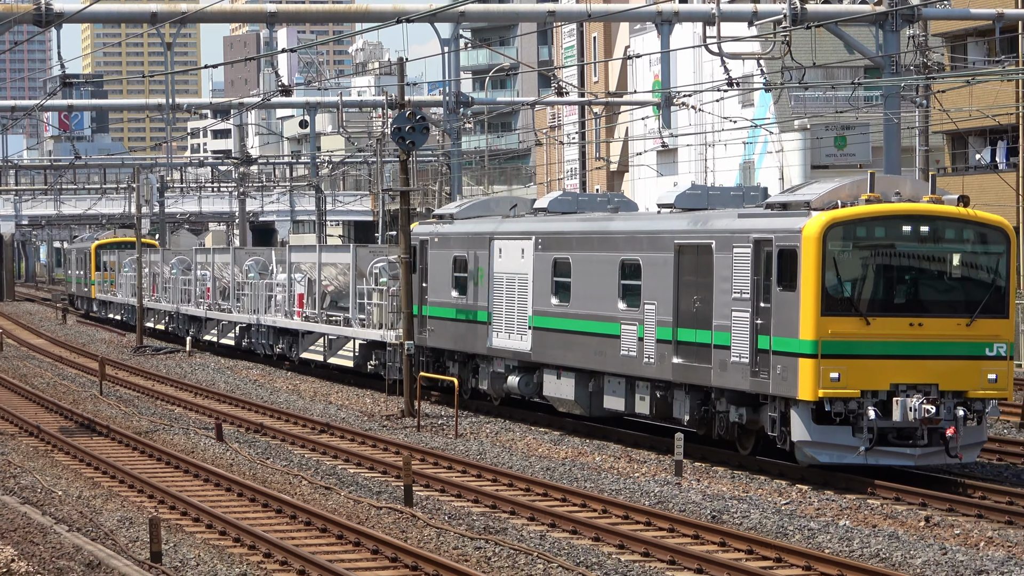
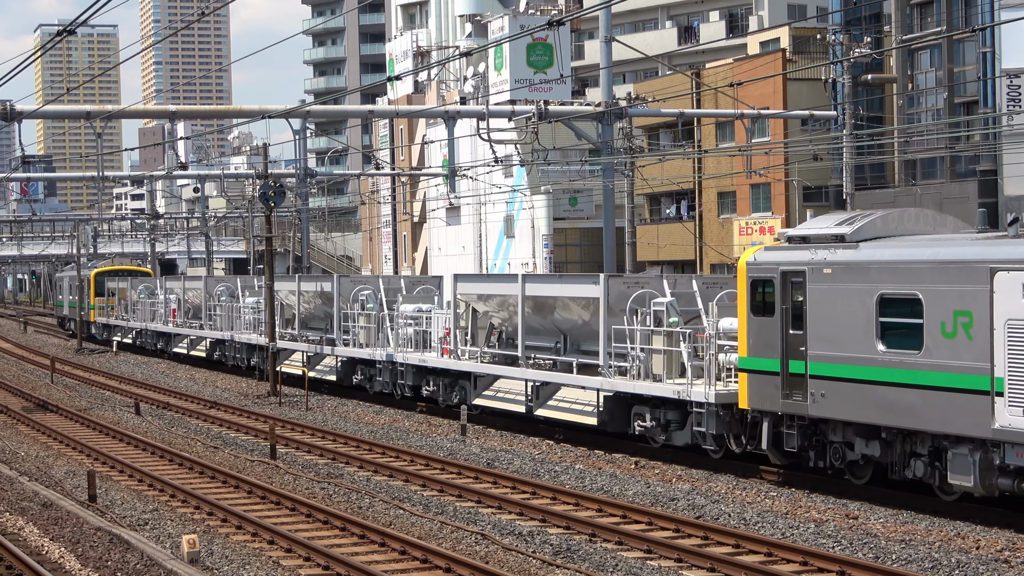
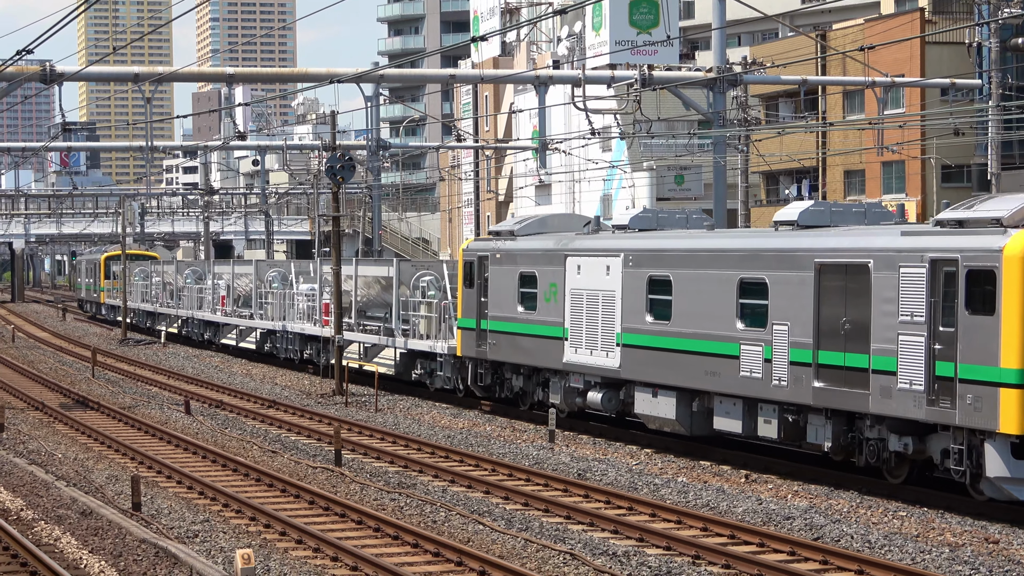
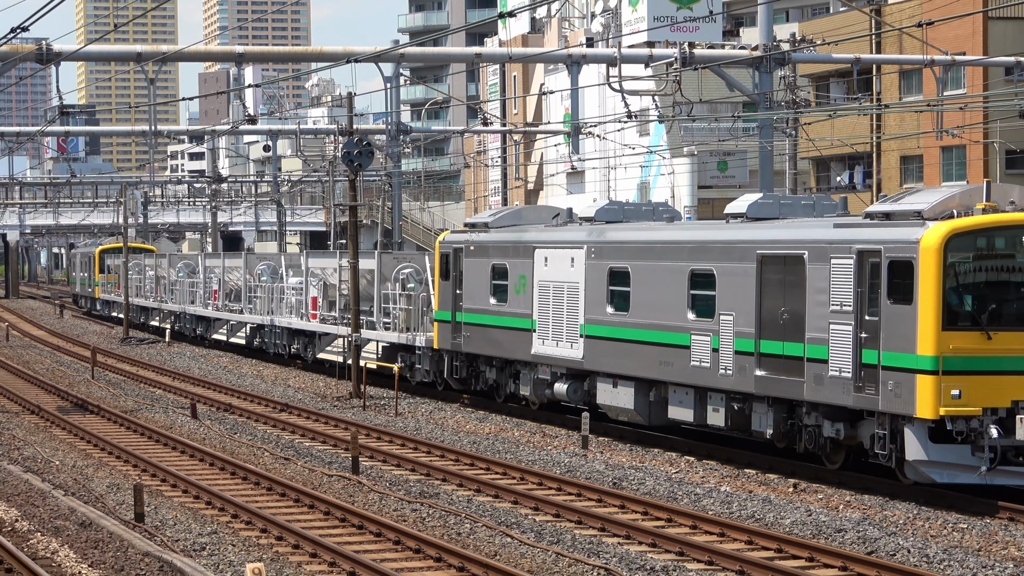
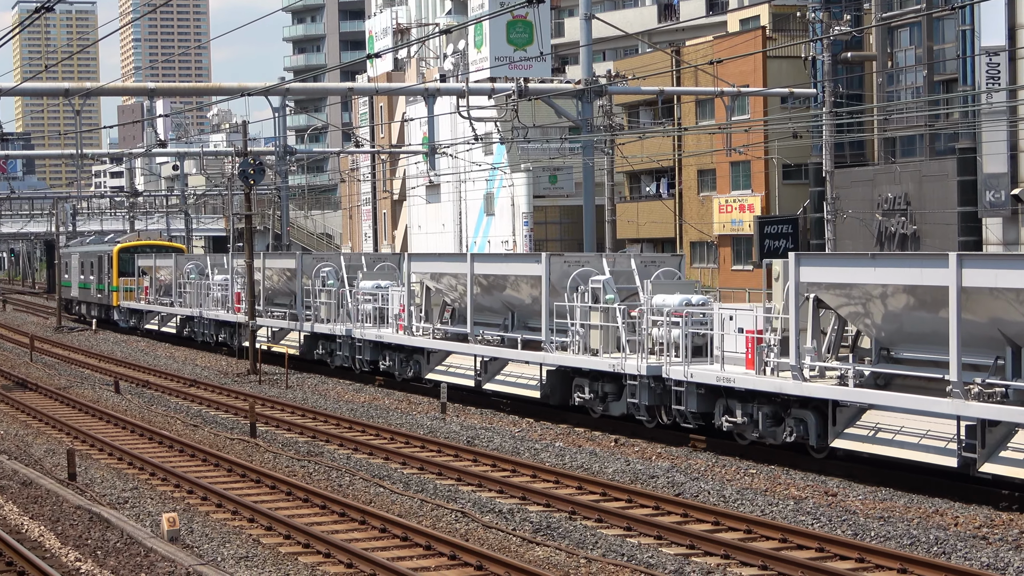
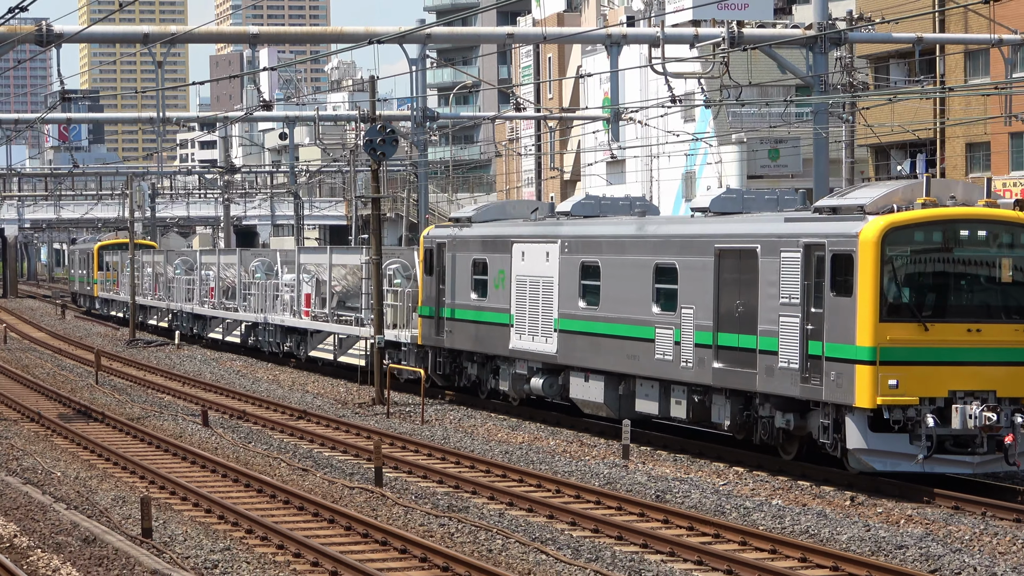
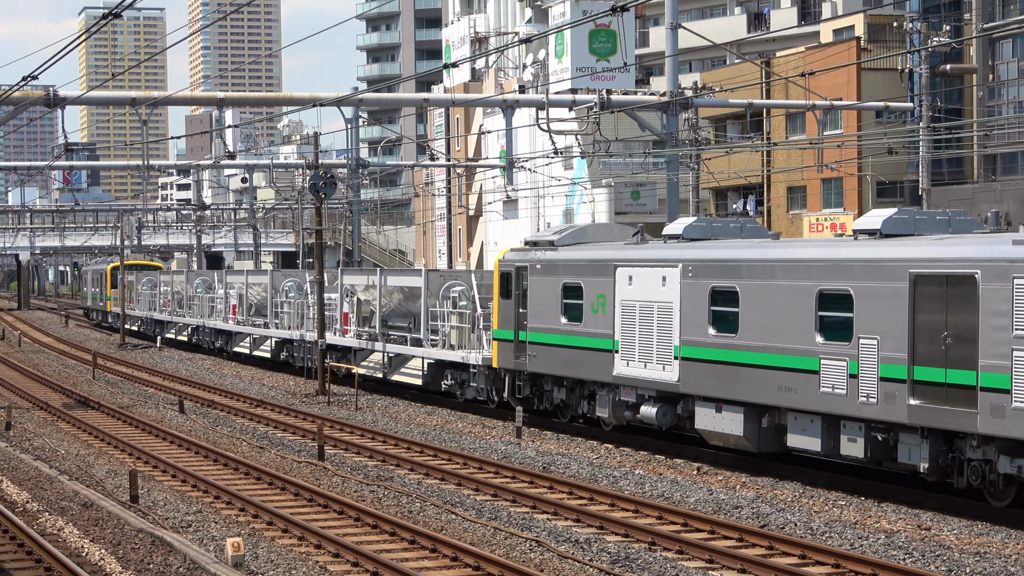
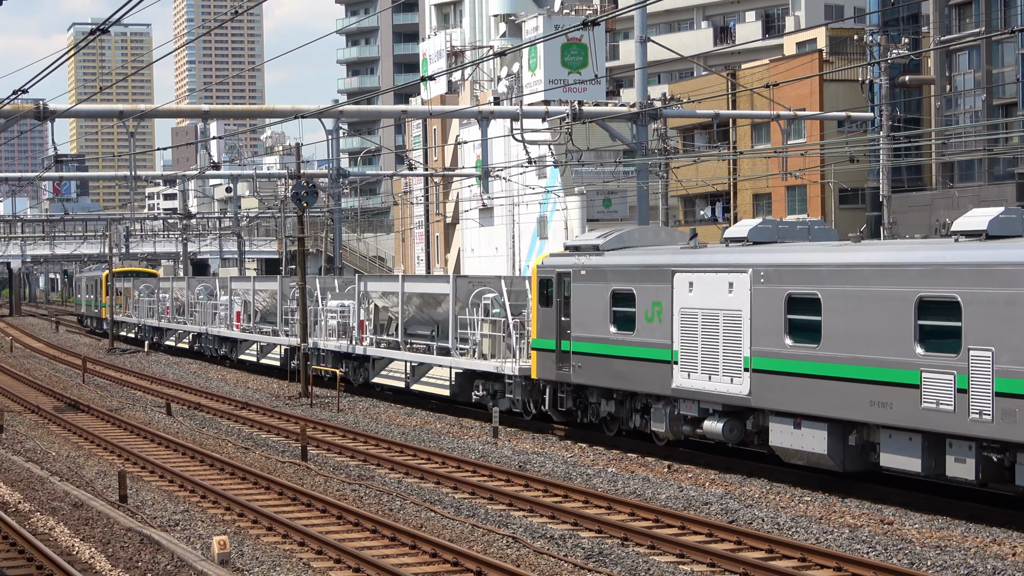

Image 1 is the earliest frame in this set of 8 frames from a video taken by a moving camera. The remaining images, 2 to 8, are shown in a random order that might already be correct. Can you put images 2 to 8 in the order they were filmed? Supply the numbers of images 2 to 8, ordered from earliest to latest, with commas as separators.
6, 4, 3, 7, 8, 2, 5
